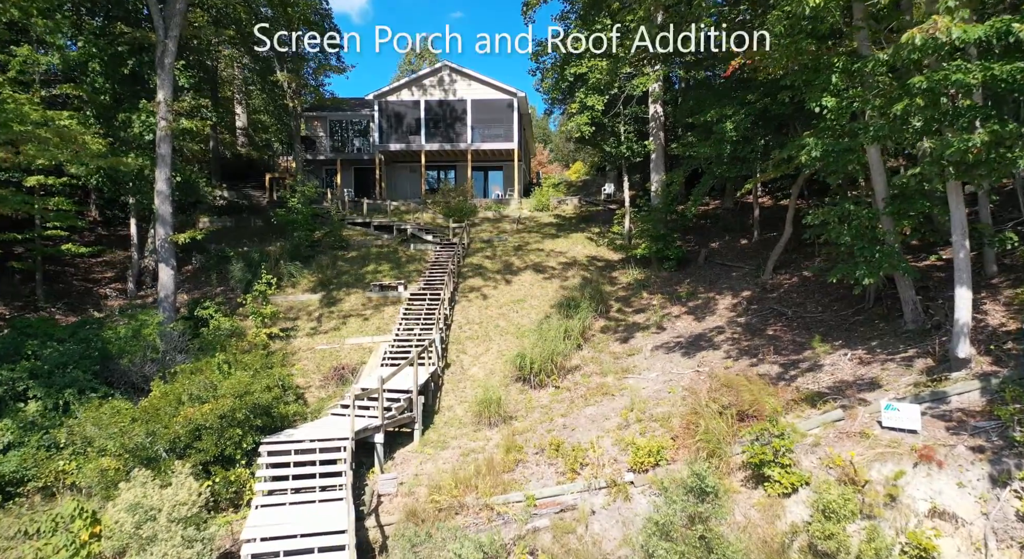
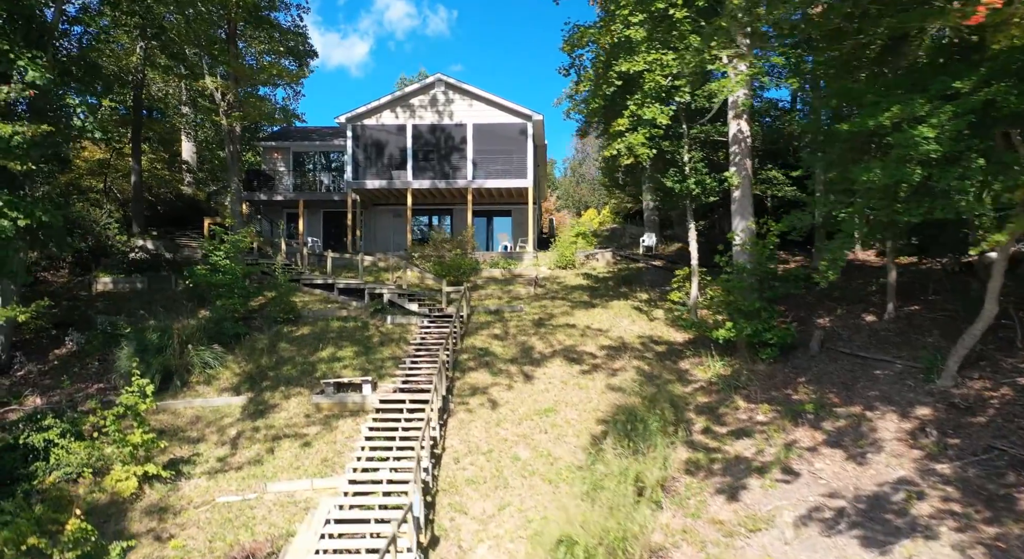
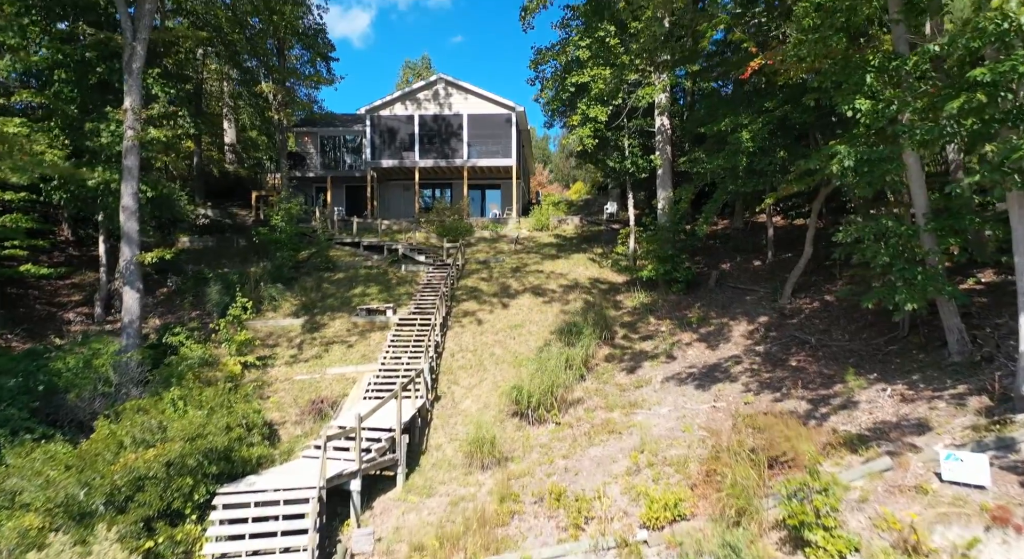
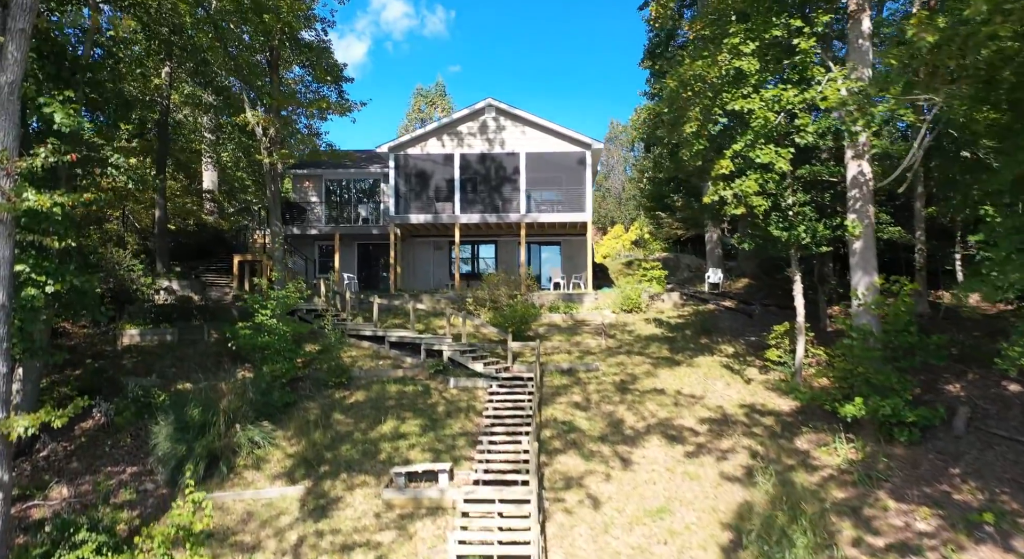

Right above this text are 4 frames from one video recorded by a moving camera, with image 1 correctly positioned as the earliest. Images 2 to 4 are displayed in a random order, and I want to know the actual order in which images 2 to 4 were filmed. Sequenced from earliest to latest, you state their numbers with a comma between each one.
3, 2, 4
